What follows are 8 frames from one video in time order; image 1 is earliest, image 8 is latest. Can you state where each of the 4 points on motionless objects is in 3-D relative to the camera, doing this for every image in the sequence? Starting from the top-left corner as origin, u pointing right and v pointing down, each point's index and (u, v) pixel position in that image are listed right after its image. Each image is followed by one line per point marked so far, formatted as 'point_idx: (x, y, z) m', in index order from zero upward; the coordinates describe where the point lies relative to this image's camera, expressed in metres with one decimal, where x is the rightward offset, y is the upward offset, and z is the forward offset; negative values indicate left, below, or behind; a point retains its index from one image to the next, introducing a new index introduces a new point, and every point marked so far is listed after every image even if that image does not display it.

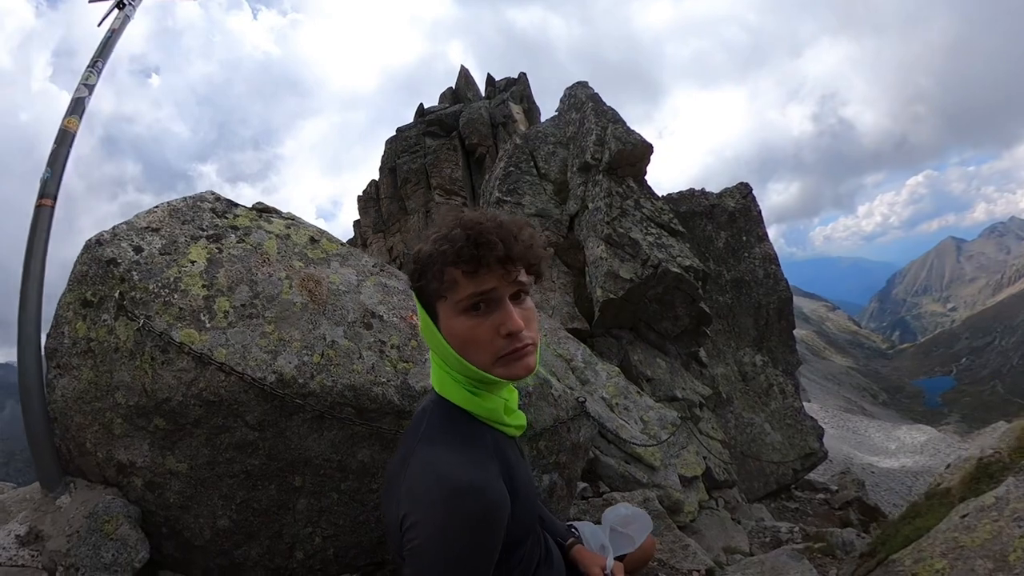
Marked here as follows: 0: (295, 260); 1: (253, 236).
0: (-2.9, +0.4, +7.4) m
1: (-3.3, +0.7, +7.3) m
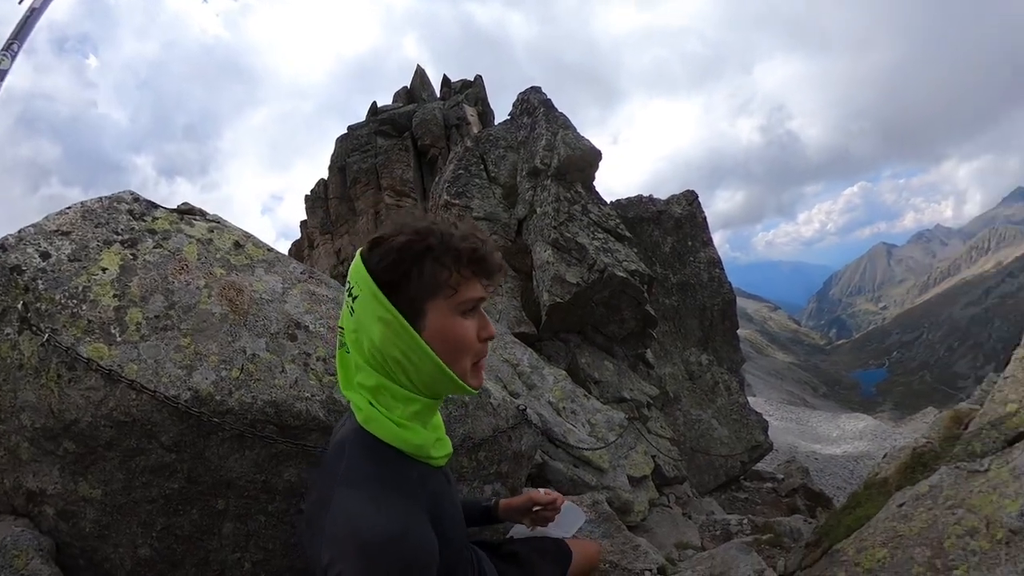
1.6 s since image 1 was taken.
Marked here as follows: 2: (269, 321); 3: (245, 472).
0: (-3.4, +0.3, +6.9) m
1: (-3.9, +0.6, +6.8) m
2: (-2.9, -0.4, +7.2) m
3: (-2.9, -2.0, +6.4) m
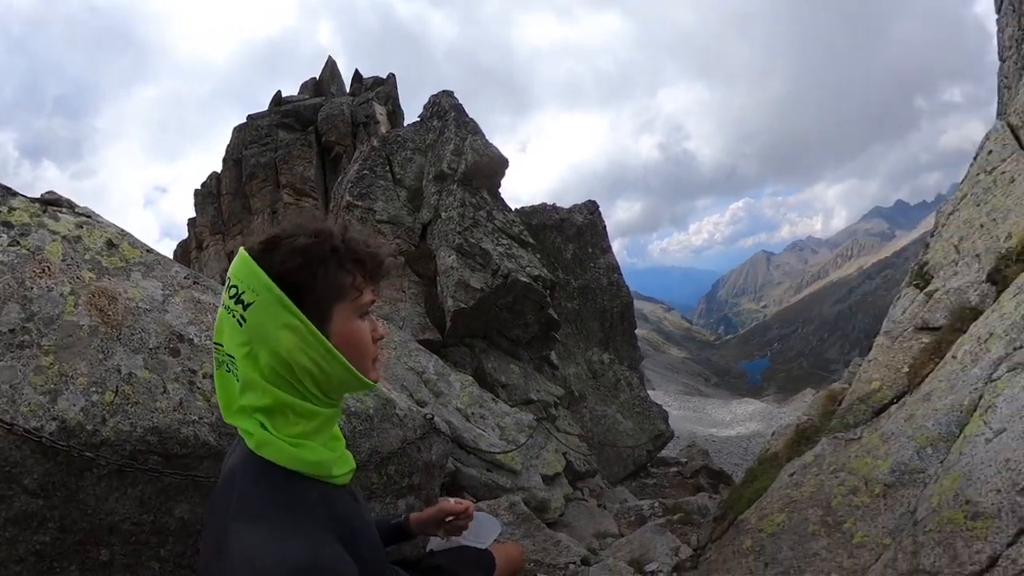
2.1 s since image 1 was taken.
0: (-4.3, +0.2, +5.9) m
1: (-4.8, +0.5, +5.6) m
2: (-3.9, -0.5, +6.2) m
3: (-3.6, -2.1, +5.5) m
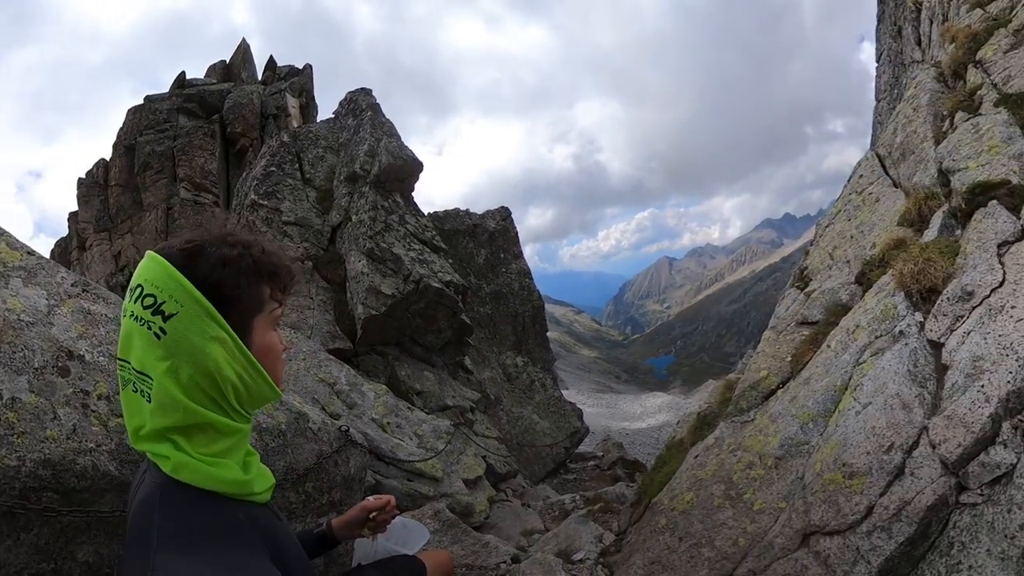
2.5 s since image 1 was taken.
0: (-5.0, 0.0, +5.0) m
1: (-5.3, +0.3, +4.7) m
2: (-4.6, -0.6, +5.4) m
3: (-4.2, -2.3, +4.8) m
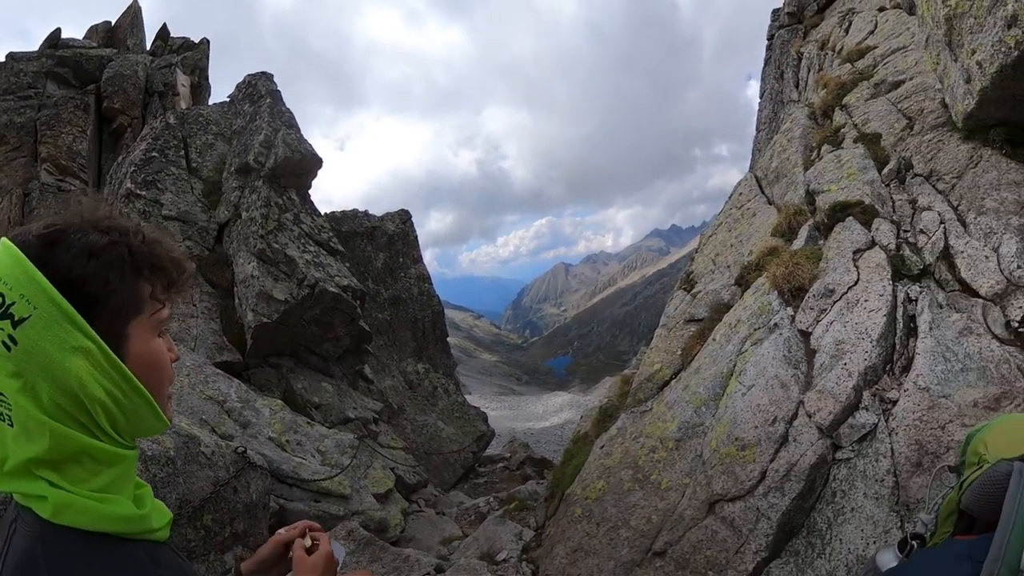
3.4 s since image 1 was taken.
0: (-5.6, 0.0, +4.0) m
1: (-5.9, +0.3, +3.6) m
2: (-5.4, -0.7, +4.5) m
3: (-4.8, -2.3, +3.9) m
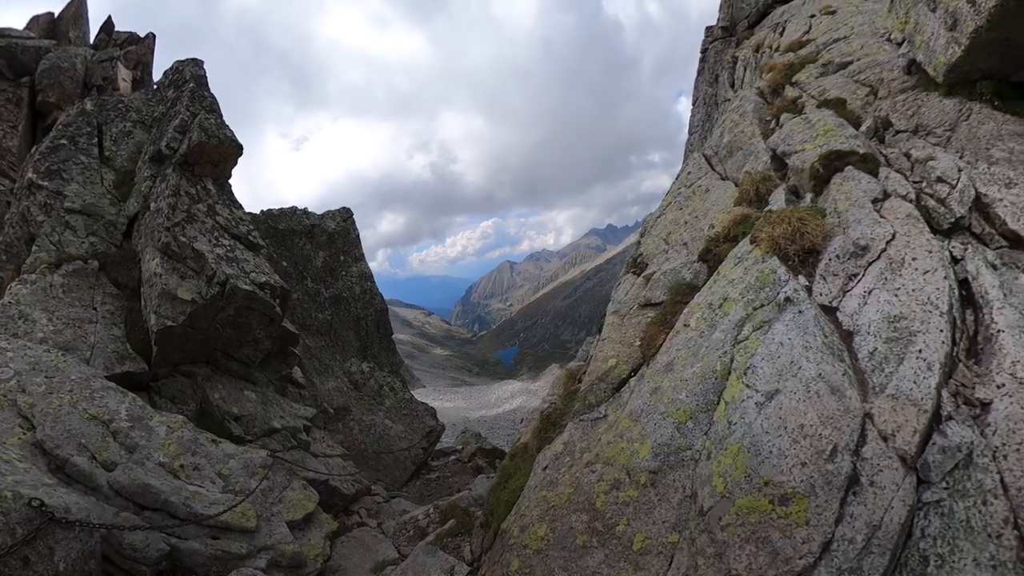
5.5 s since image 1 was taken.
0: (-6.0, -0.1, +2.9) m
1: (-6.3, +0.2, +2.5) m
2: (-5.7, -0.7, +3.4) m
3: (-5.1, -2.3, +2.9) m
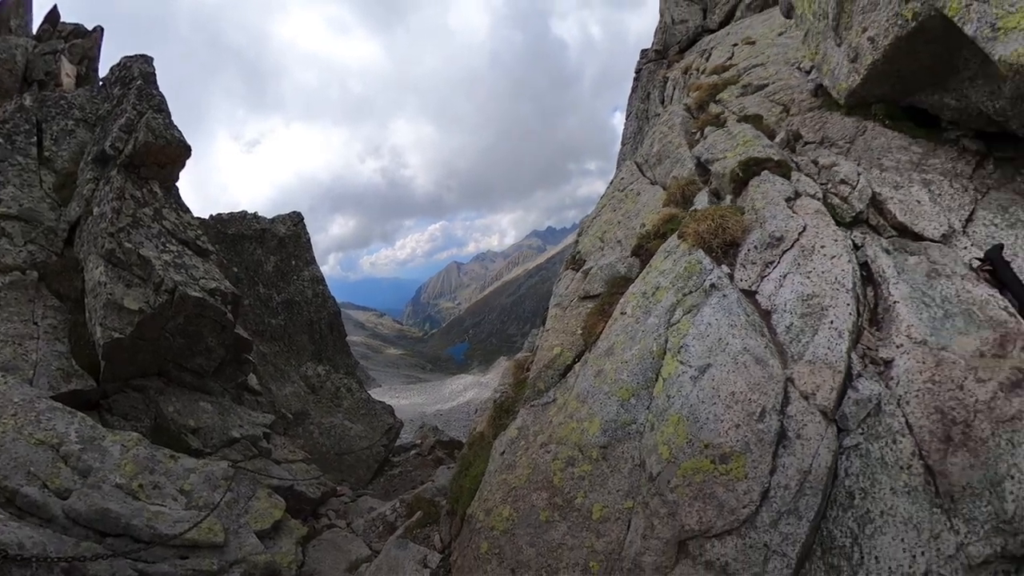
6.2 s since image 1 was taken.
0: (-6.1, -0.3, +2.5) m
1: (-6.4, -0.1, +2.1) m
2: (-5.9, -1.0, +3.1) m
3: (-5.1, -2.6, +2.6) m
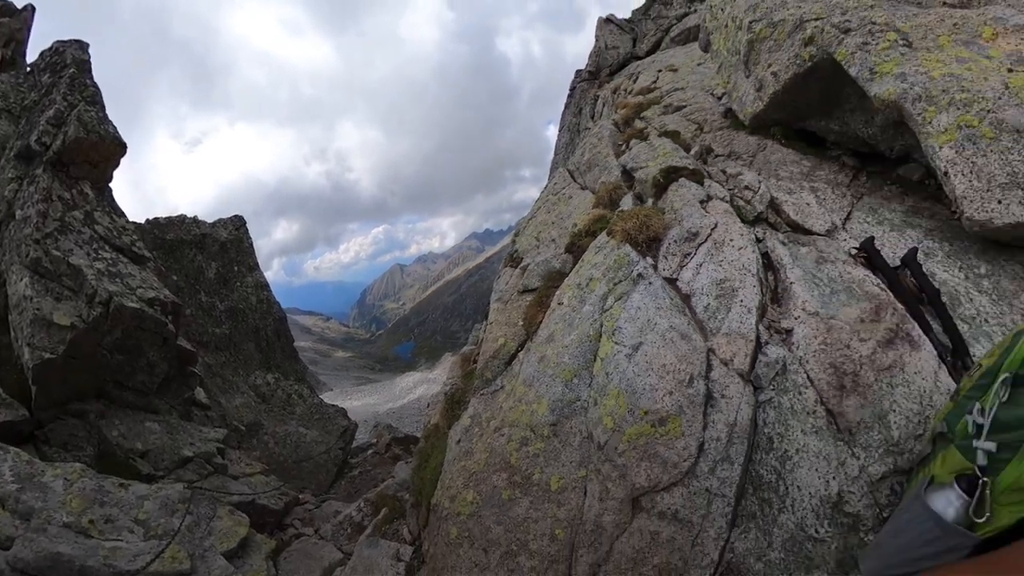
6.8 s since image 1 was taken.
0: (-6.2, -0.8, +2.0) m
1: (-6.5, -0.6, +1.6) m
2: (-6.0, -1.5, +2.6) m
3: (-5.1, -3.0, +2.3) m
